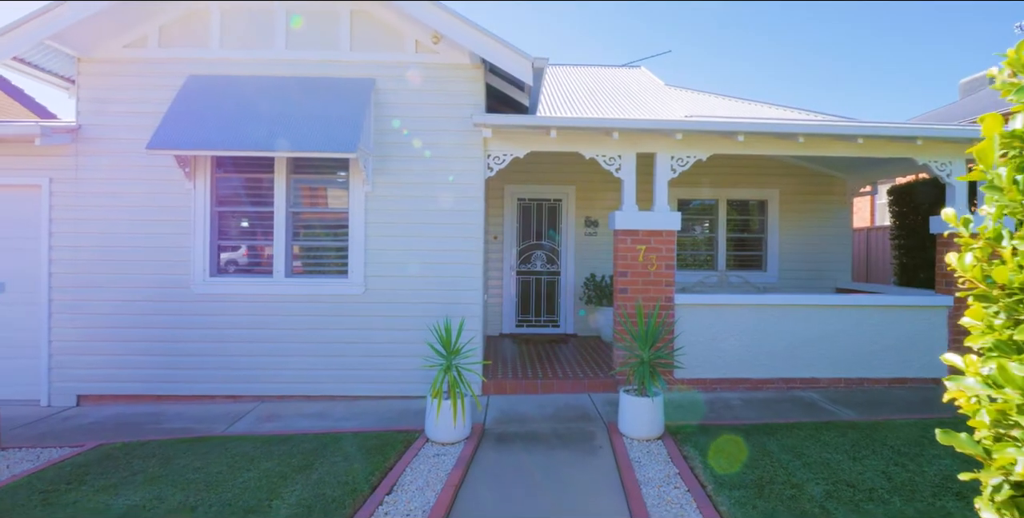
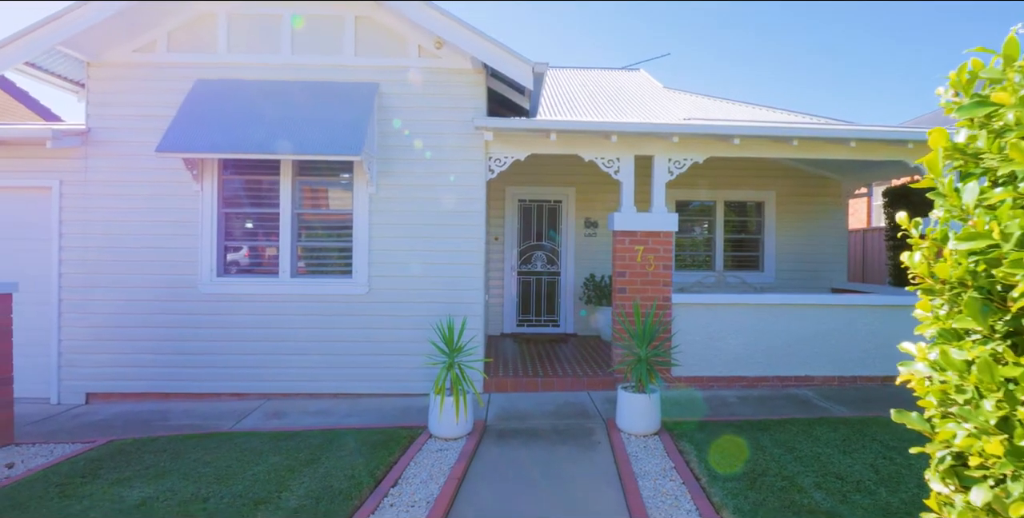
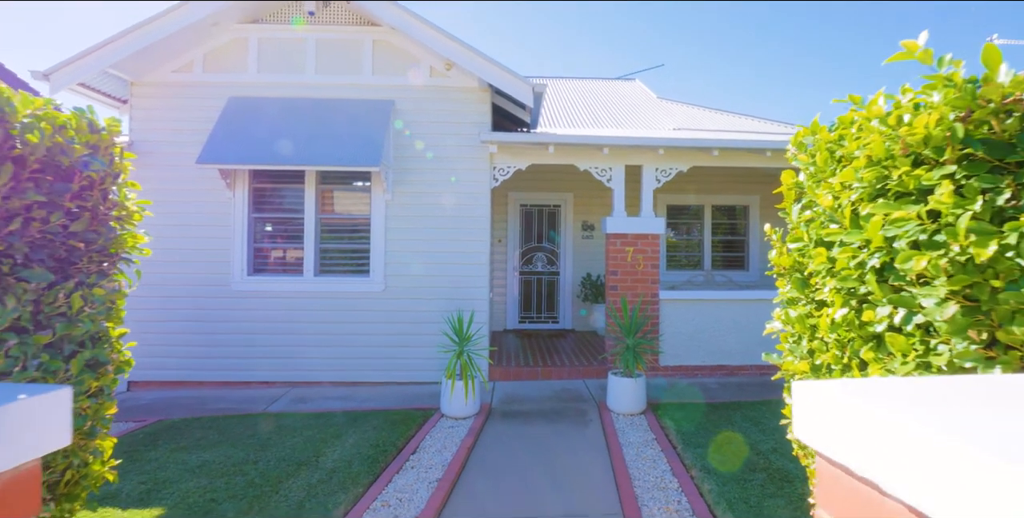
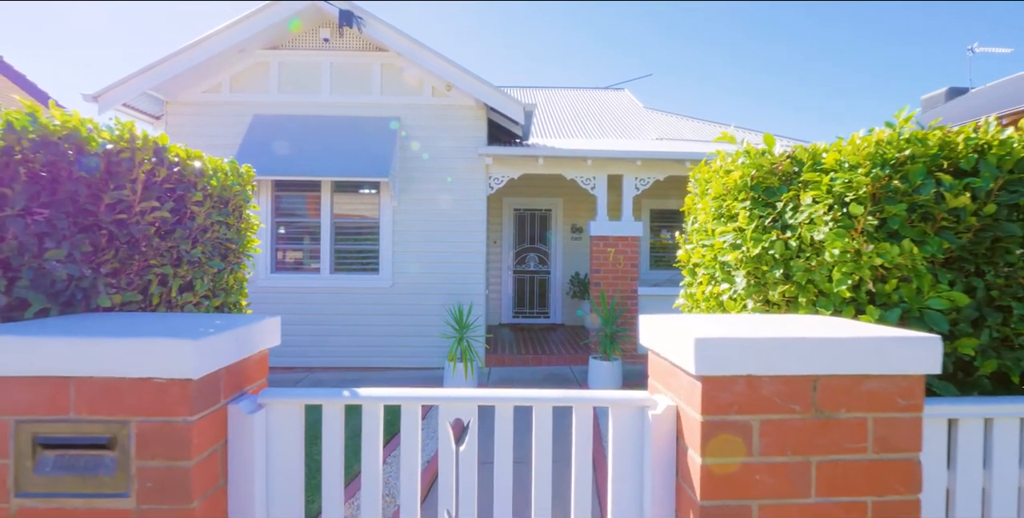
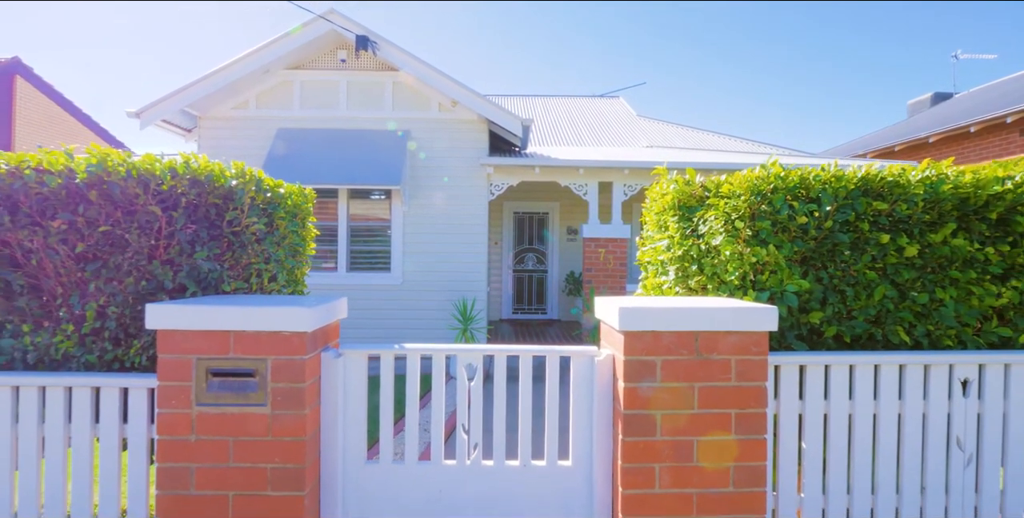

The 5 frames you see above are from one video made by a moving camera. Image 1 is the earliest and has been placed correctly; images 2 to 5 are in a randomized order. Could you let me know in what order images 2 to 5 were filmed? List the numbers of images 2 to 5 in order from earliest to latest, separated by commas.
2, 3, 4, 5
